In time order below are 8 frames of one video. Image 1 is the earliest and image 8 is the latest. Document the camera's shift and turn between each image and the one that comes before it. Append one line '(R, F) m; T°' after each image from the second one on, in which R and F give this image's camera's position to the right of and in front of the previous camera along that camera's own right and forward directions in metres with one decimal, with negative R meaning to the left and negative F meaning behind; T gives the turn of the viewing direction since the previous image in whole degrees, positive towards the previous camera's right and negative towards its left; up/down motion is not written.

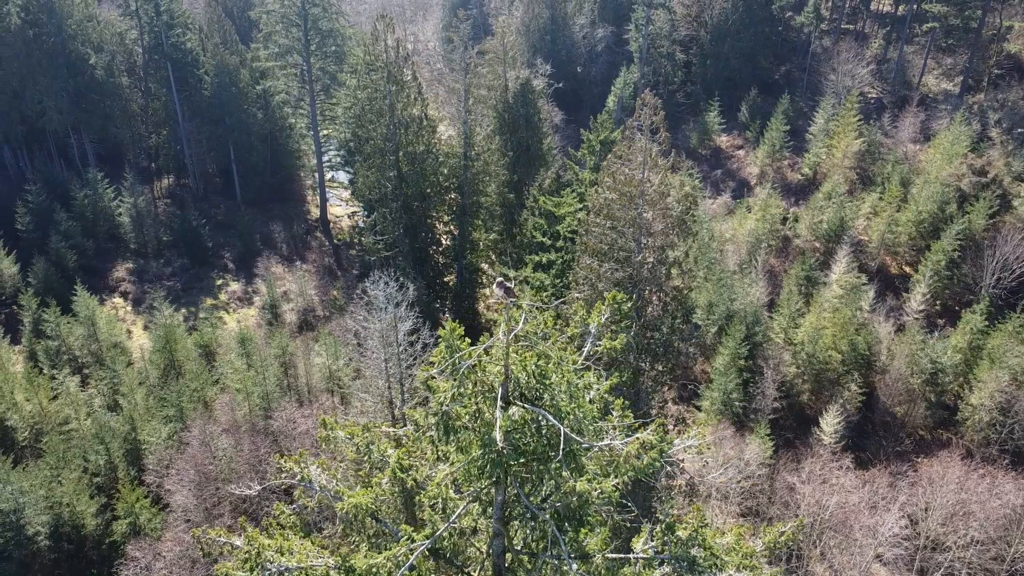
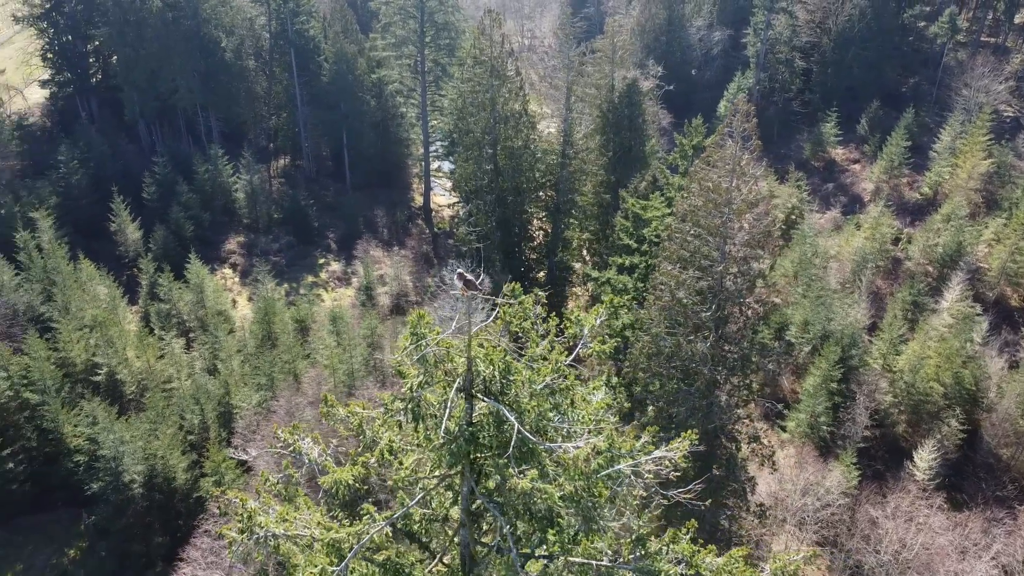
(+0.5, 0.0) m; -7°
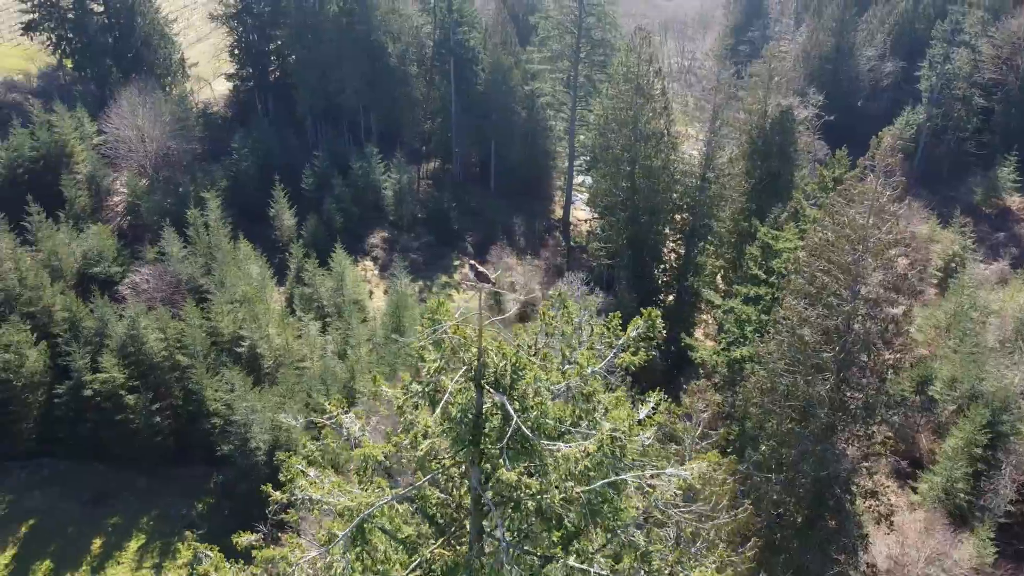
(+0.5, 0.0) m; -10°
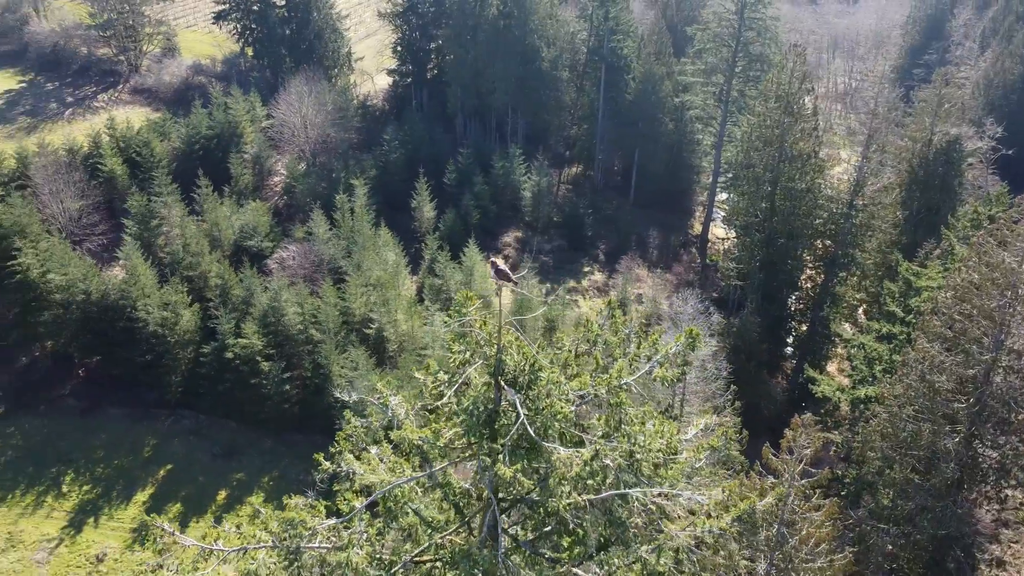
(+0.5, 0.0) m; -10°
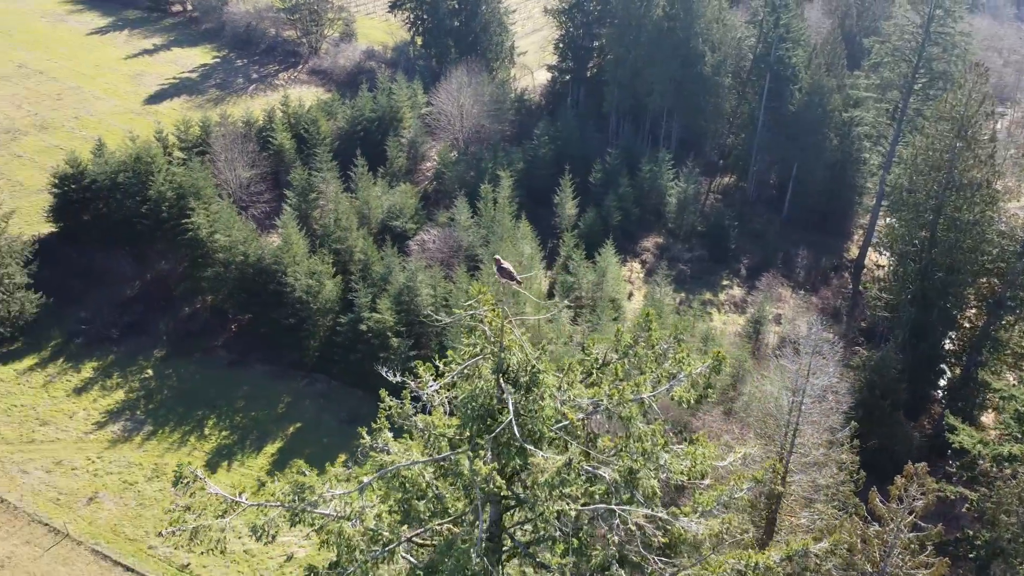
(+0.6, 0.0) m; -10°
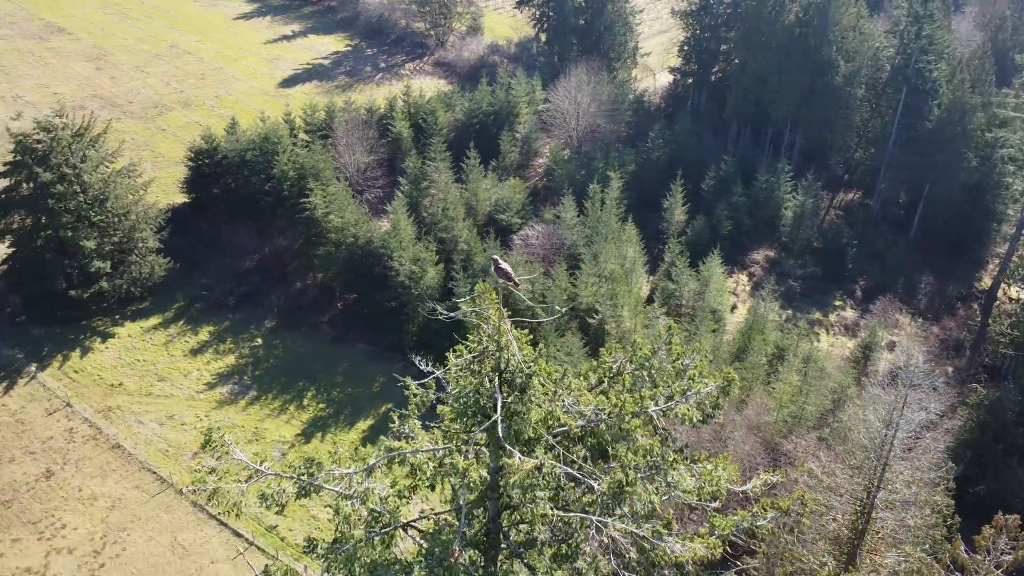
(+0.5, 0.0) m; -8°
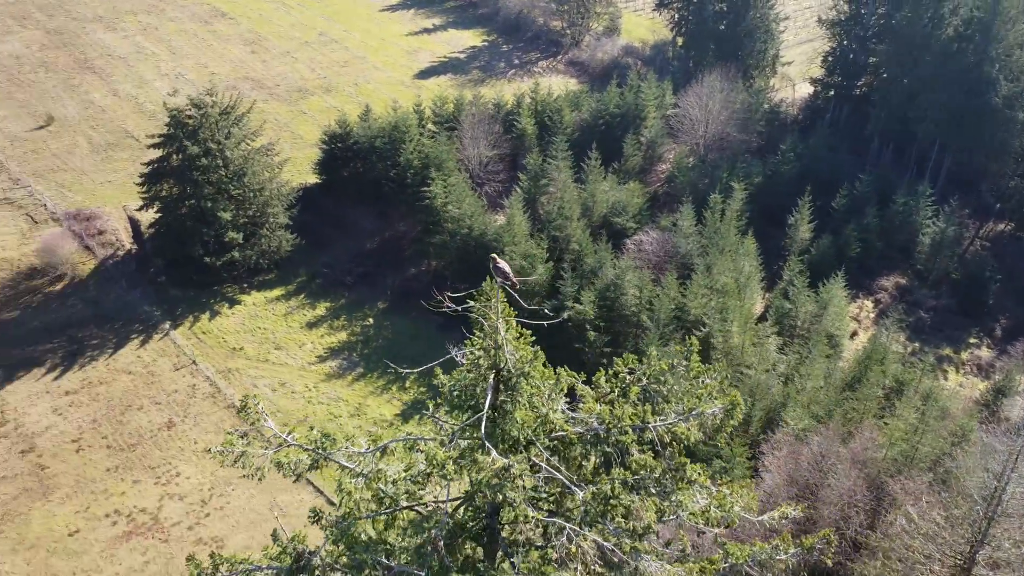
(+0.5, 0.0) m; -9°
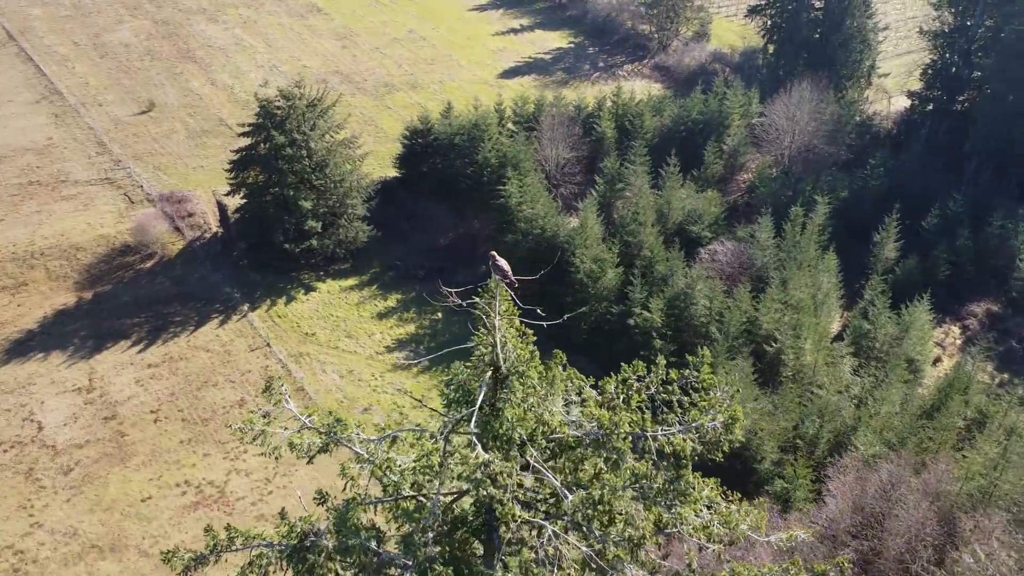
(+0.3, 0.0) m; -6°
